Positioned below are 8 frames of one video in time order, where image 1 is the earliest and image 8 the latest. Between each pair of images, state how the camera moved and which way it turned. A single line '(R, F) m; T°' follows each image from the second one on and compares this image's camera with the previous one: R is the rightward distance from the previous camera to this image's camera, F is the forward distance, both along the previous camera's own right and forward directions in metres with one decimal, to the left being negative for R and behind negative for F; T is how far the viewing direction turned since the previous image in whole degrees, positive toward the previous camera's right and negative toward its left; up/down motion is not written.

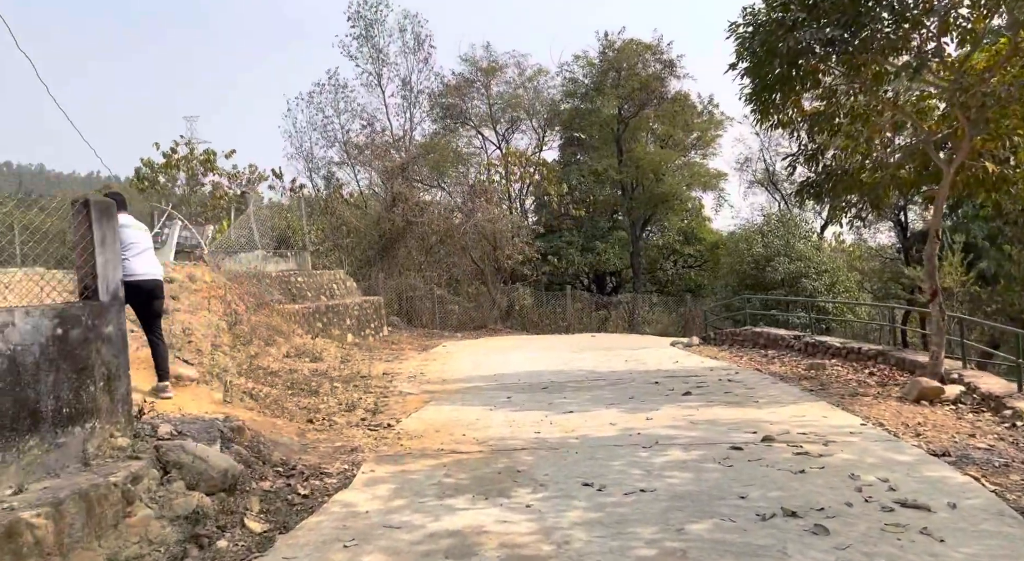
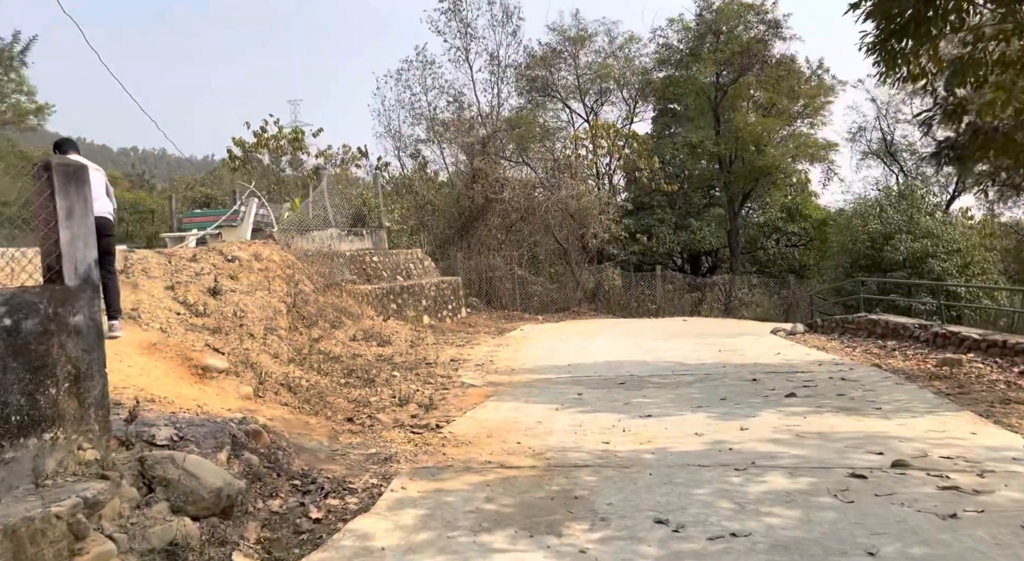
(+0.2, +1.0) m; -7°
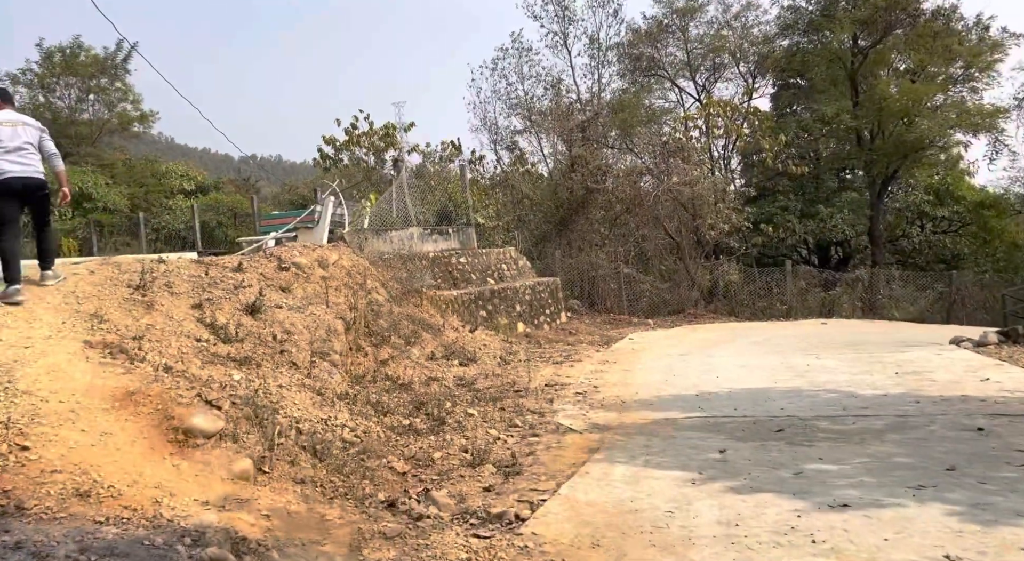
(0.0, +2.0) m; -8°
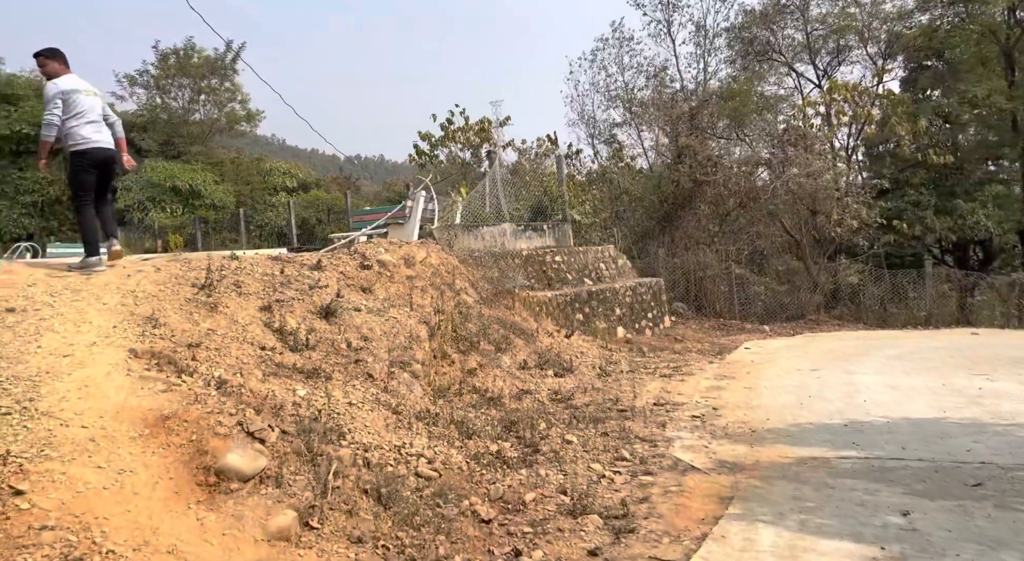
(-0.1, +1.0) m; -7°
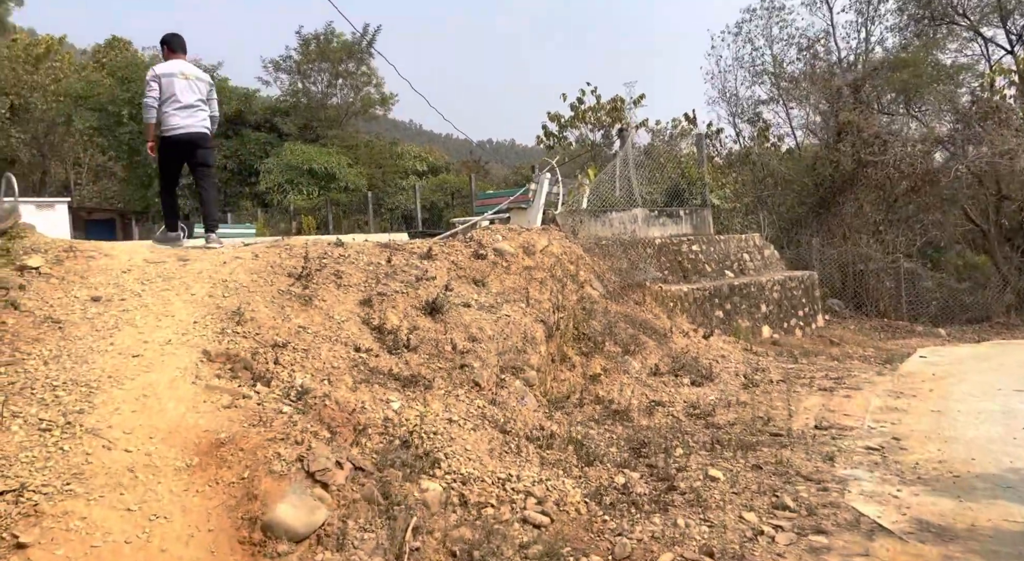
(0.0, +0.9) m; -9°
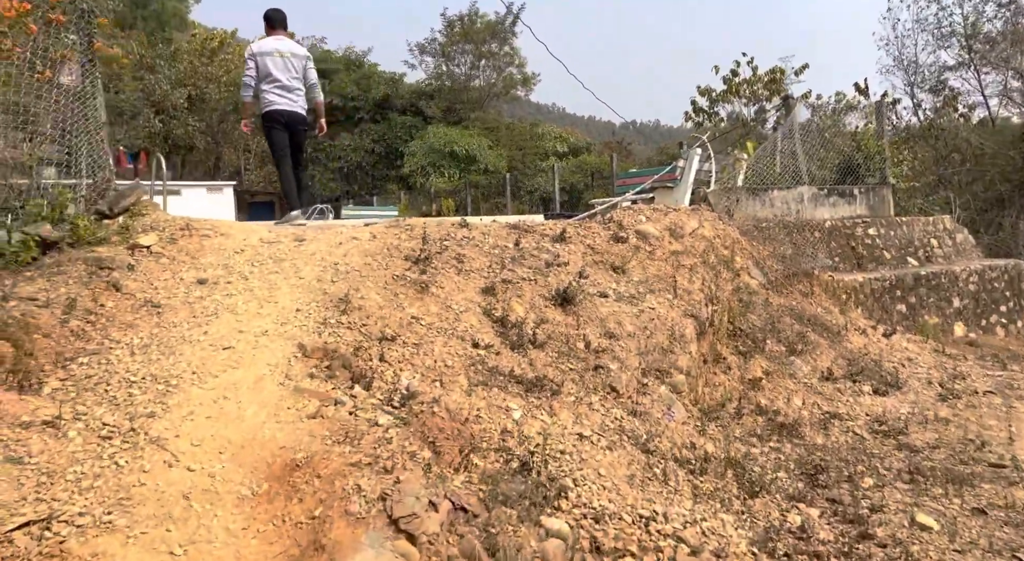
(0.0, +0.8) m; -10°
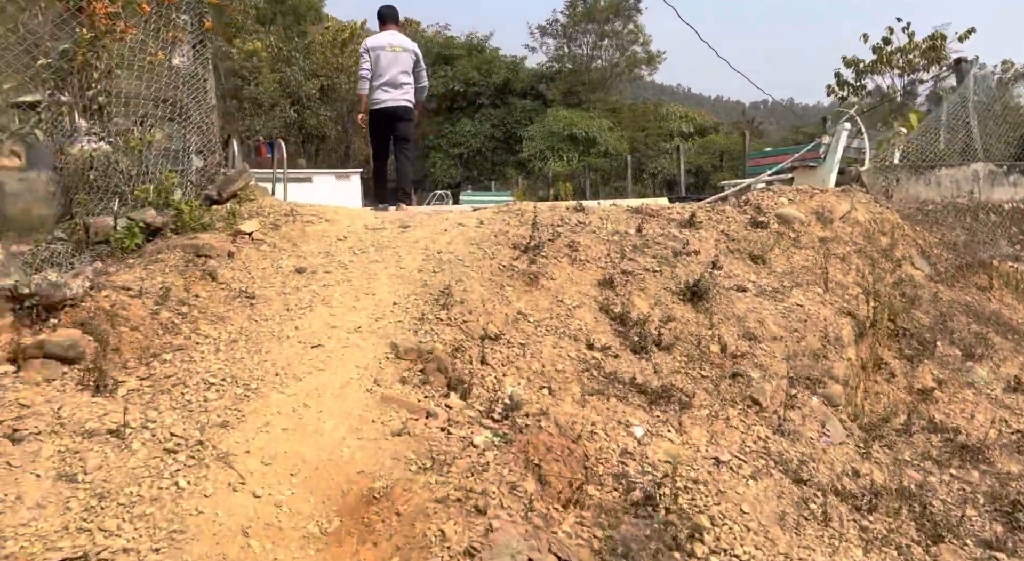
(0.0, +0.5) m; -9°
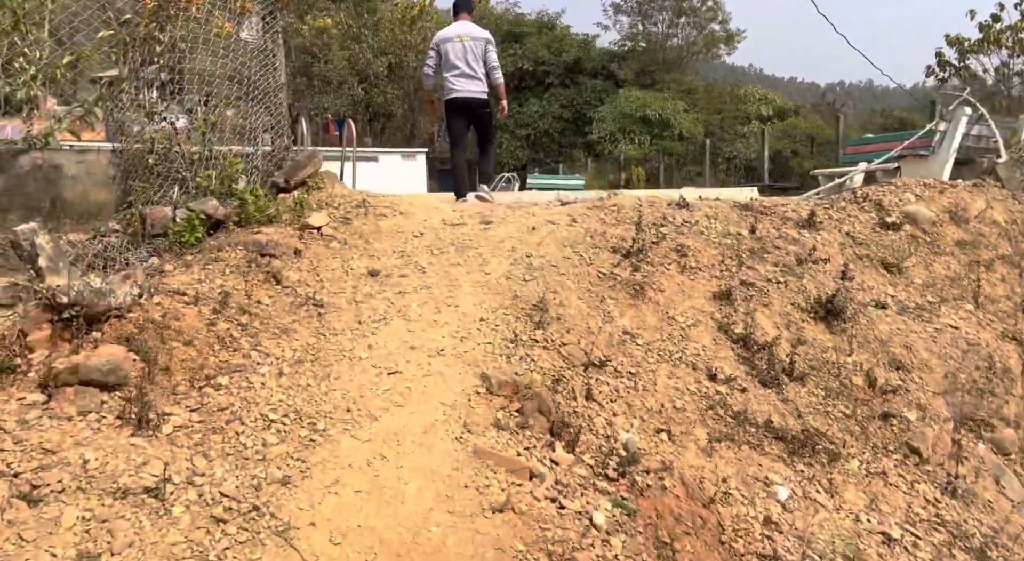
(-0.2, +0.5) m; -4°
